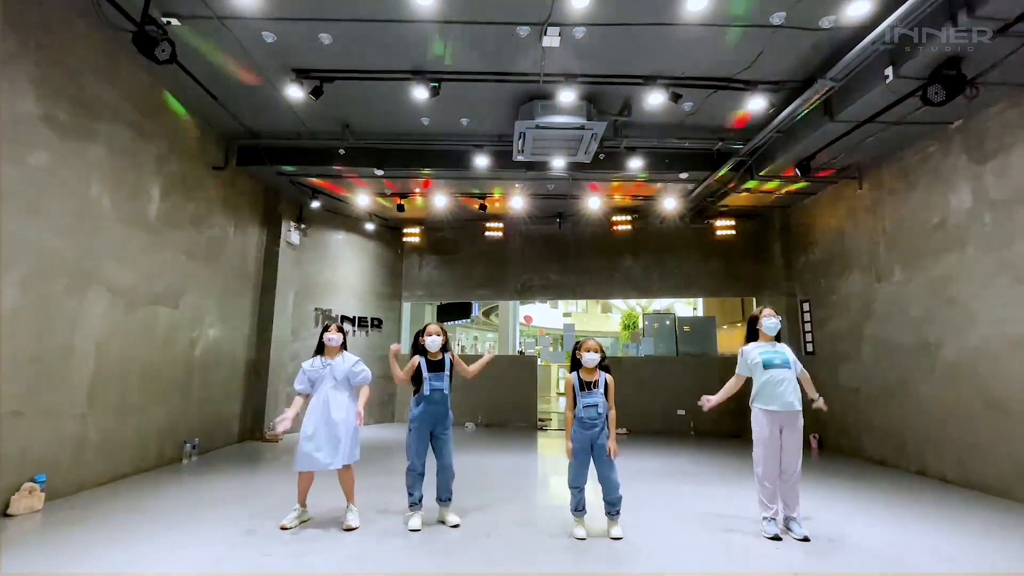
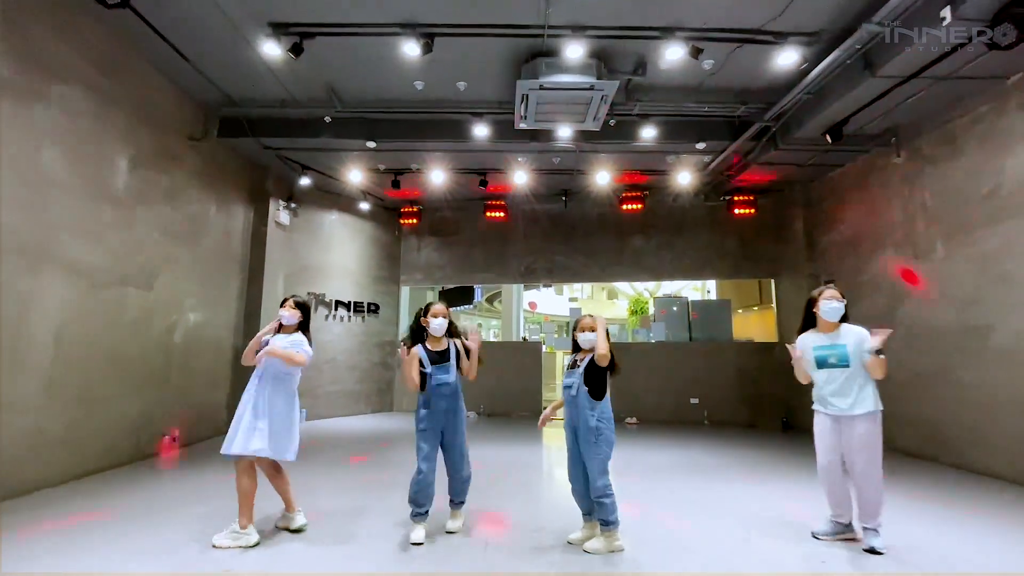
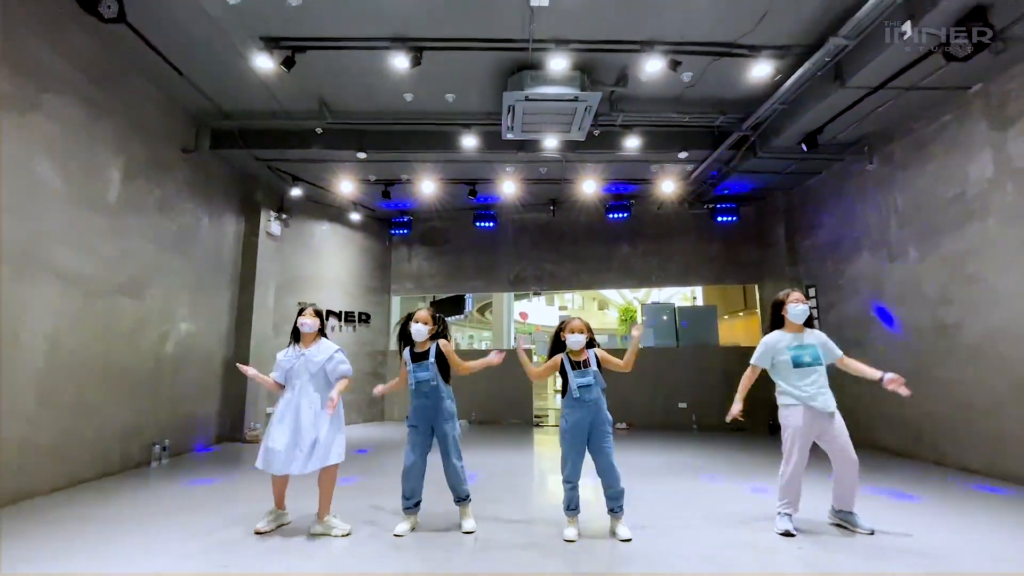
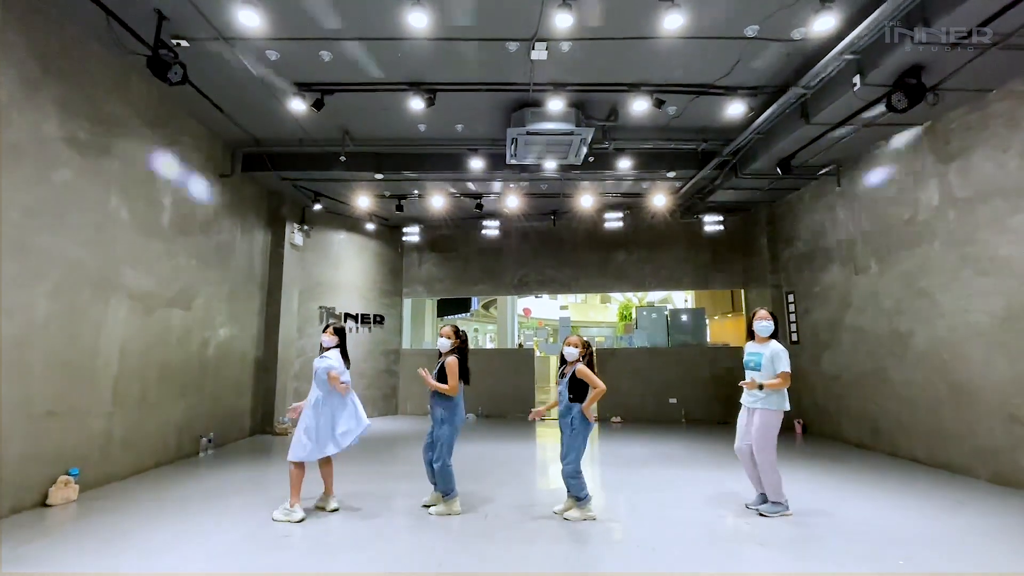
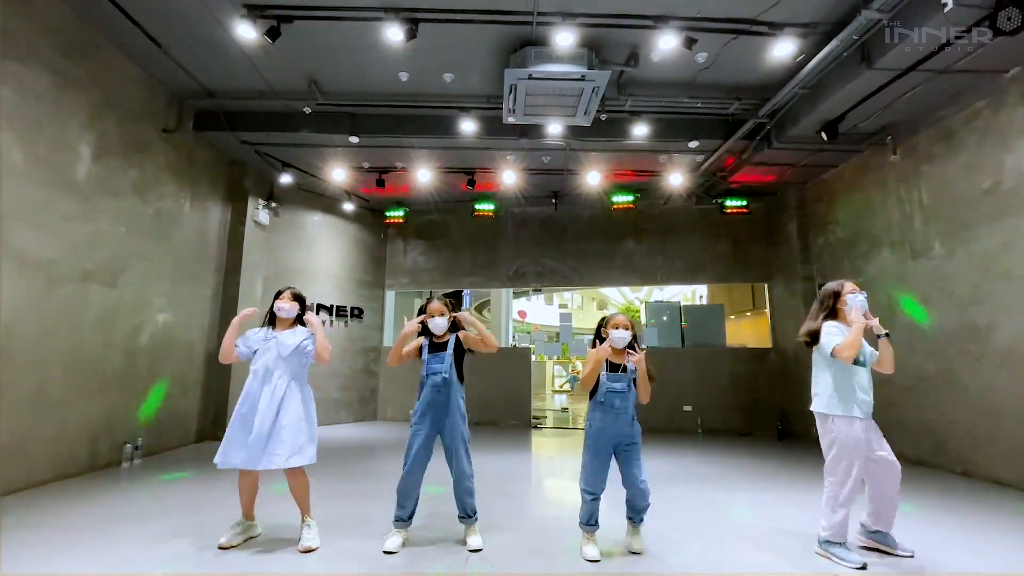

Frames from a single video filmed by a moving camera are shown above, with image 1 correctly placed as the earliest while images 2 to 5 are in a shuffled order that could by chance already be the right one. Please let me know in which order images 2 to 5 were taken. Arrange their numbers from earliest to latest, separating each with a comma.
5, 3, 4, 2
